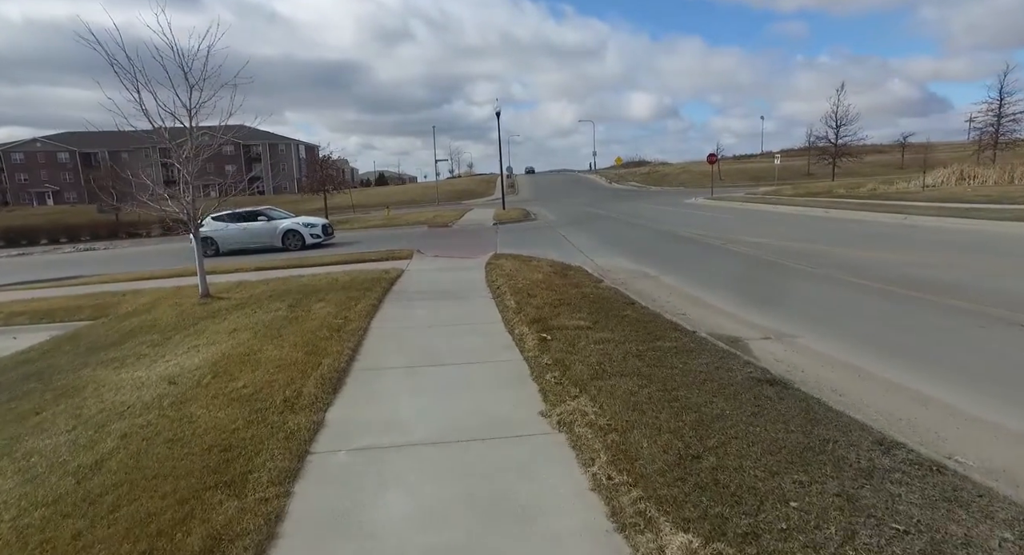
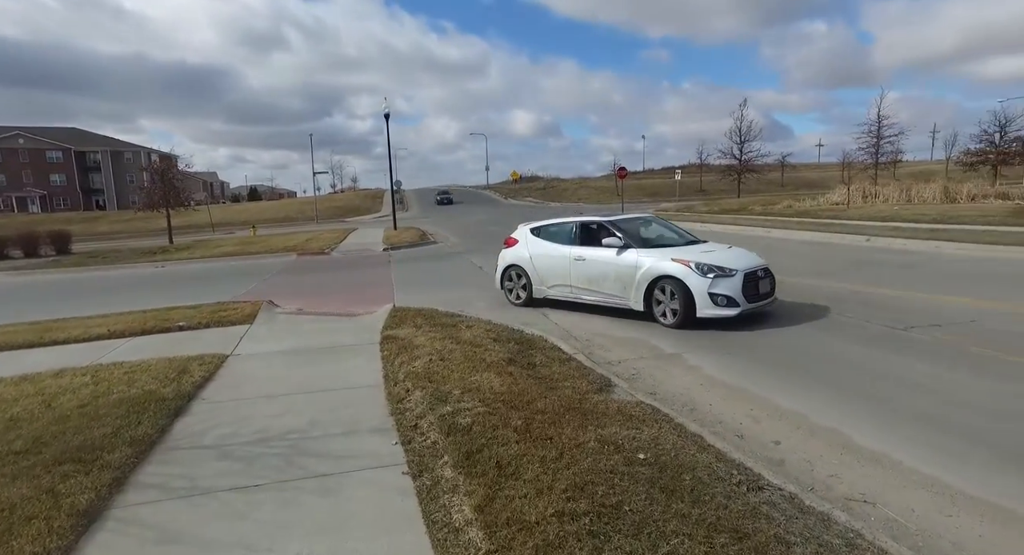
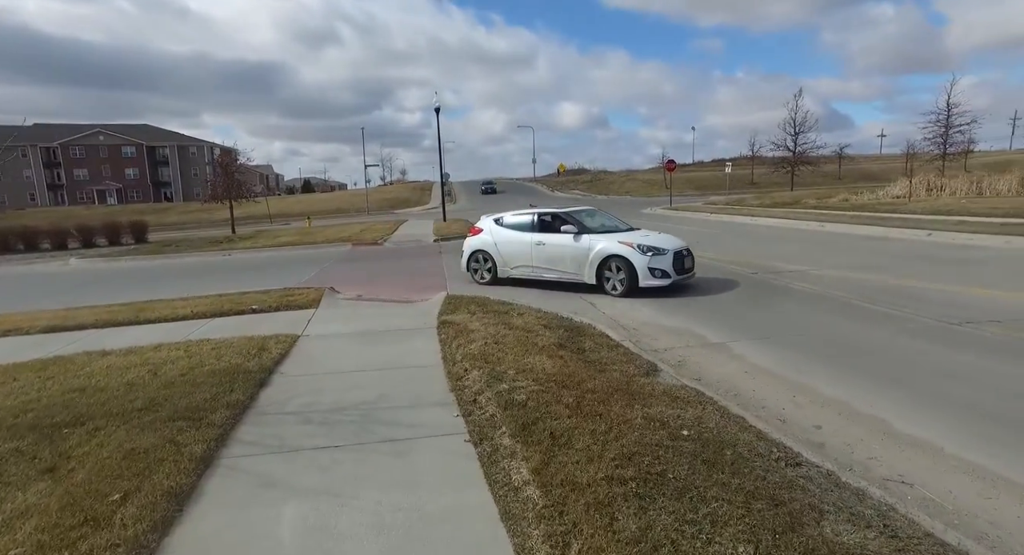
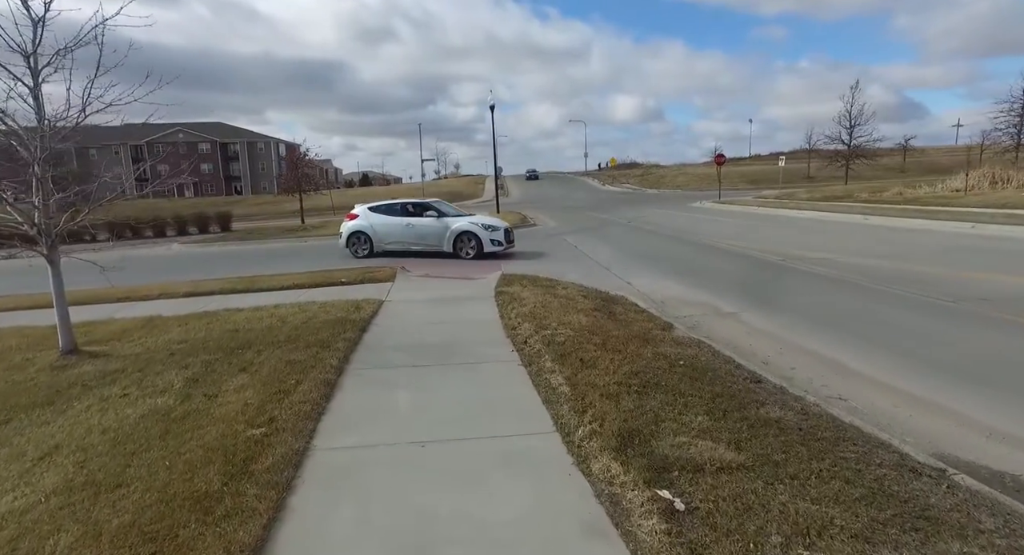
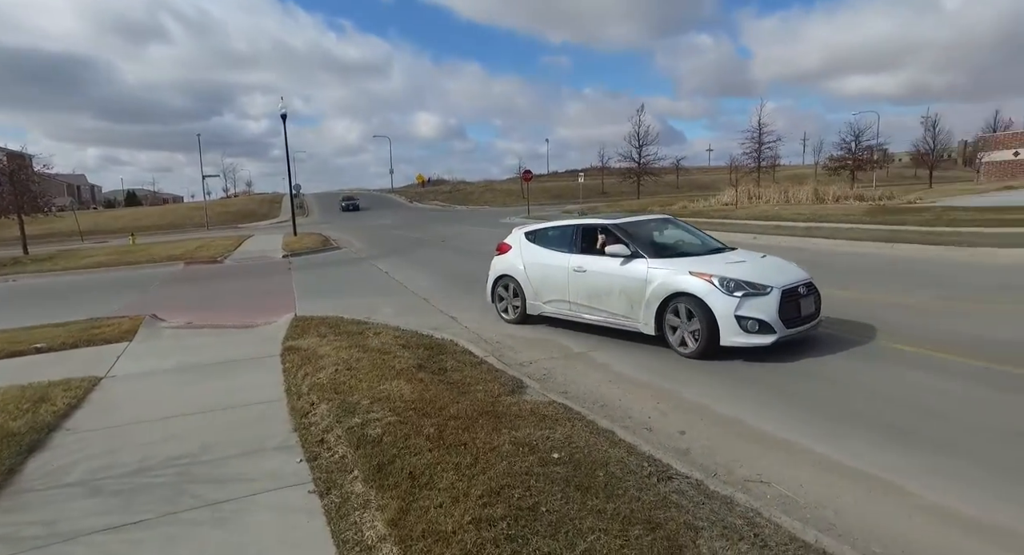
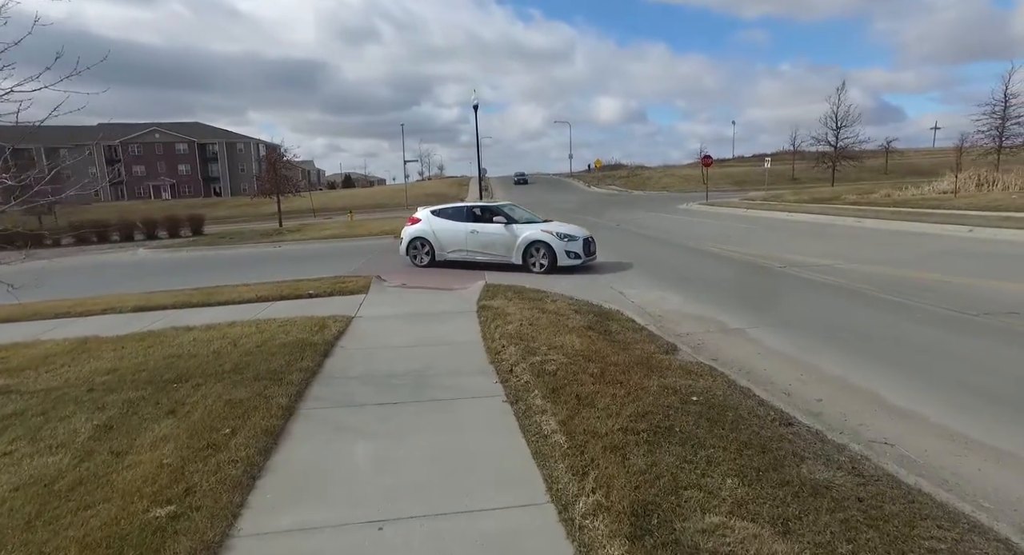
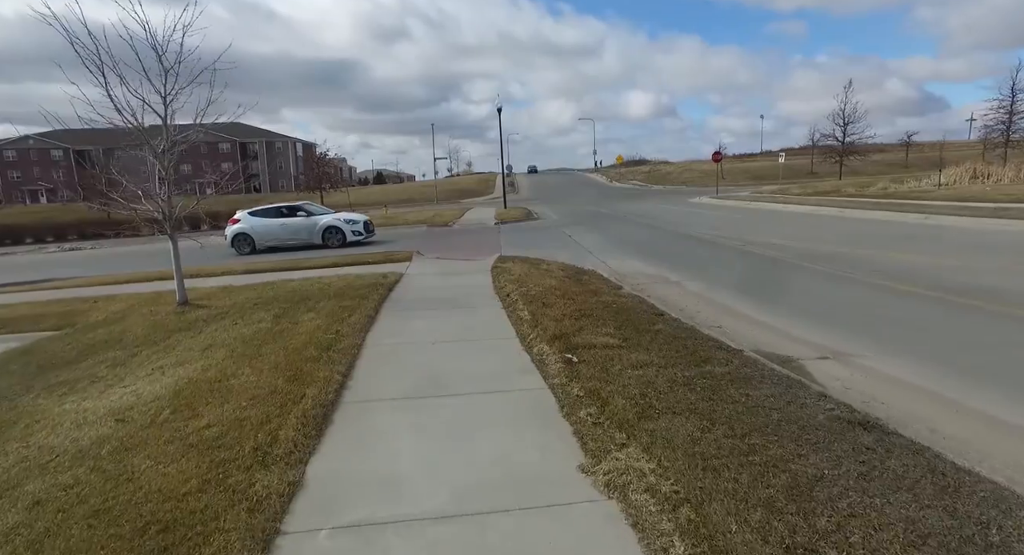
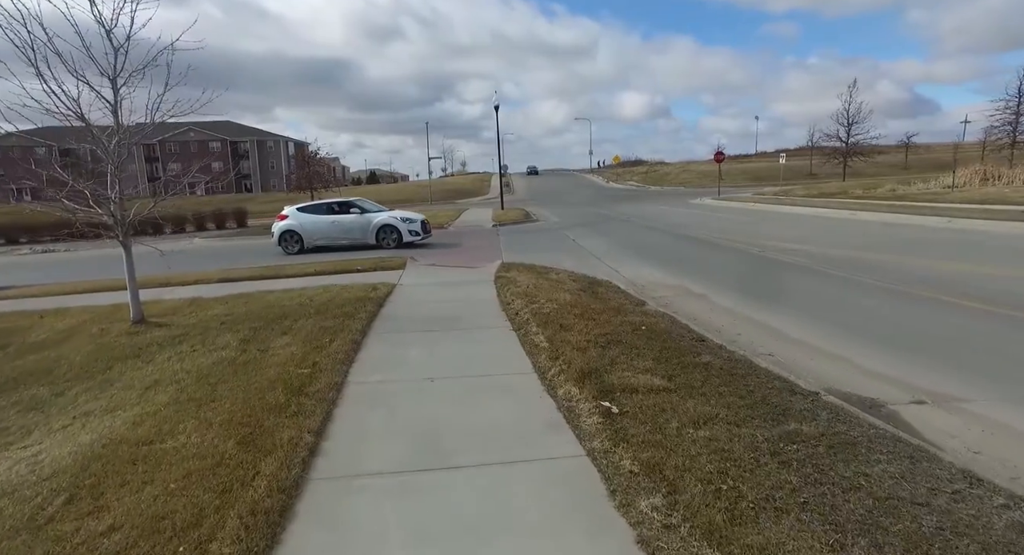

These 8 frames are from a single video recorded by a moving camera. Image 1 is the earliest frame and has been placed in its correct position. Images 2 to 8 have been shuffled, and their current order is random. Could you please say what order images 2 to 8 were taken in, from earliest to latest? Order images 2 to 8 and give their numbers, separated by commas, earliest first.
7, 8, 4, 6, 3, 2, 5
